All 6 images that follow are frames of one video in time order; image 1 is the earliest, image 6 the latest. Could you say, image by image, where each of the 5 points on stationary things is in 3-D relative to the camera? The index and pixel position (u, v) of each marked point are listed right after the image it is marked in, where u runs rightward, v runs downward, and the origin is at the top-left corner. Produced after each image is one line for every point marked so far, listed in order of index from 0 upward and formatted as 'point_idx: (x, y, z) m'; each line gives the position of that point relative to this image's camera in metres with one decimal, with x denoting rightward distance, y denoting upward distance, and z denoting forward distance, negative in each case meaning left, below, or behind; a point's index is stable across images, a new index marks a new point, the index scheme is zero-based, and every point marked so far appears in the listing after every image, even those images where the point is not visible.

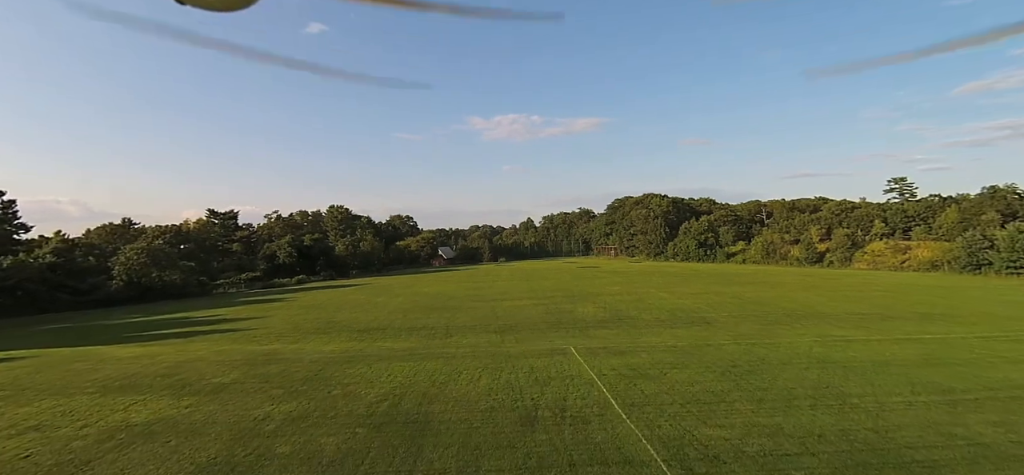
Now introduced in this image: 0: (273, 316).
0: (-9.7, -3.2, +19.5) m
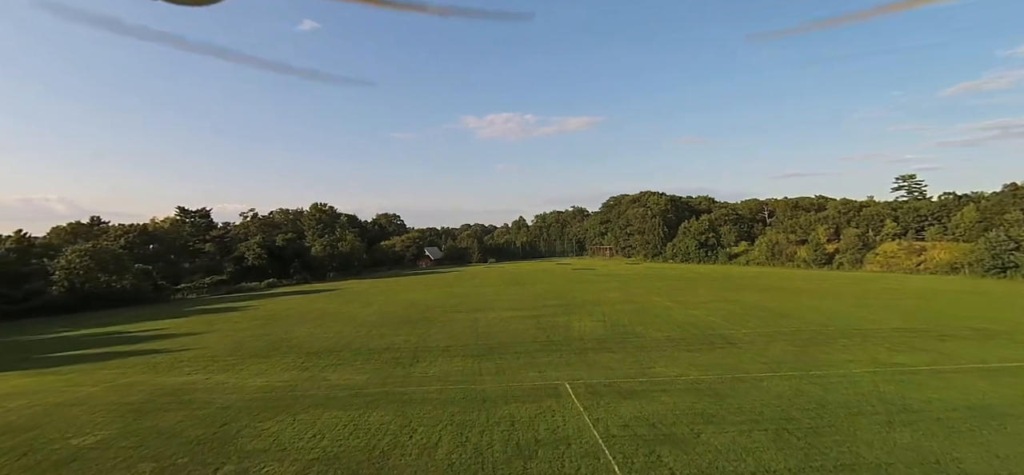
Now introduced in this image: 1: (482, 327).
0: (-10.3, -3.3, +16.7) m
1: (-1.0, -2.8, +14.9) m
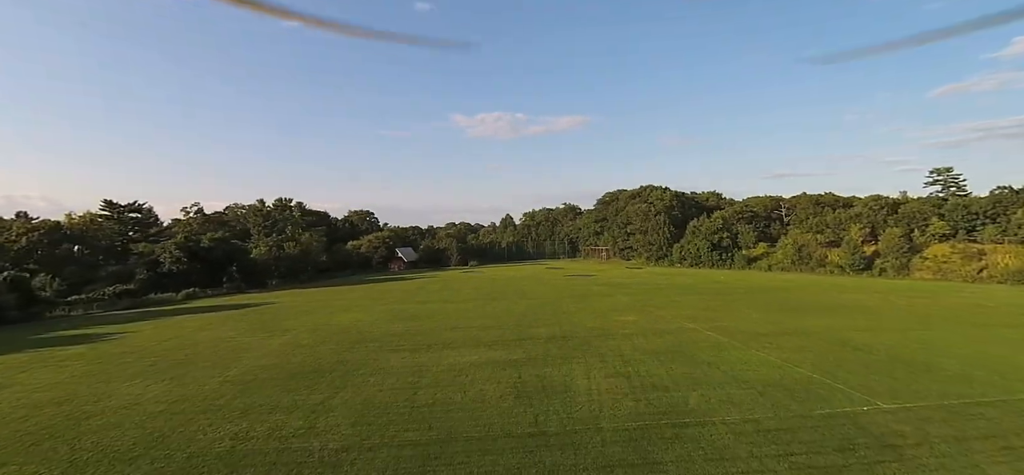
0: (-11.0, -3.3, +10.4) m
1: (-1.6, -2.8, +8.8) m
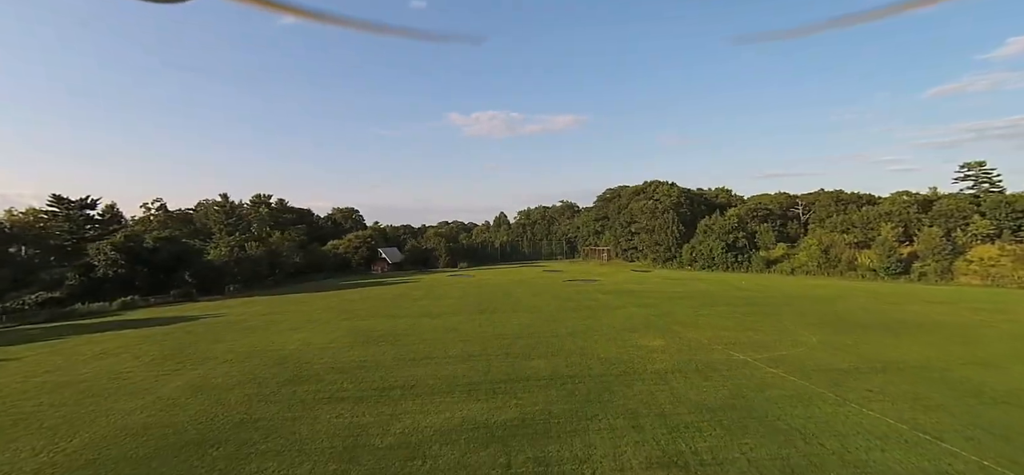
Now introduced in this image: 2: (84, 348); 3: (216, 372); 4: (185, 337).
0: (-11.2, -3.3, +6.7) m
1: (-1.8, -2.9, +5.2) m
2: (-12.5, -3.2, +13.9) m
3: (-6.5, -3.0, +10.6) m
4: (-10.1, -3.1, +14.6) m
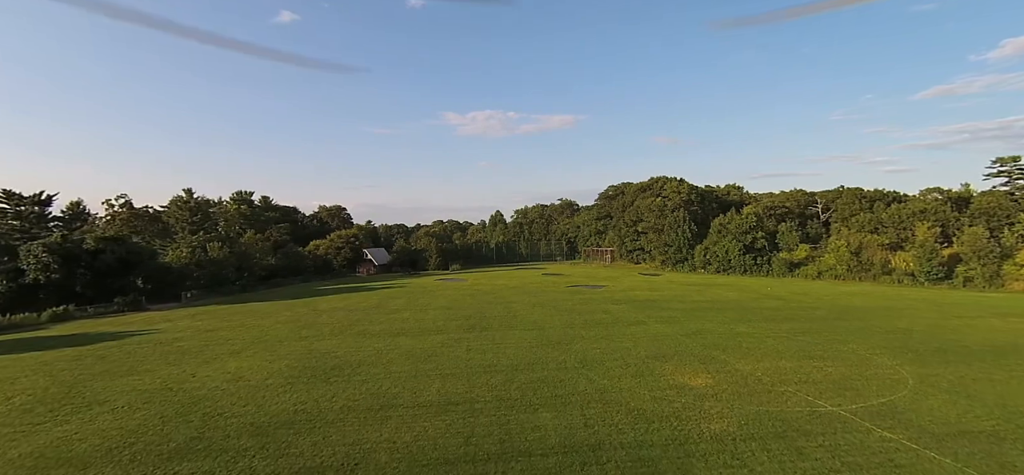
0: (-11.2, -3.3, +3.6) m
1: (-1.9, -2.9, +2.2) m
2: (-12.6, -3.2, +10.8) m
3: (-6.6, -3.0, +7.5) m
4: (-10.2, -3.1, +11.6) m
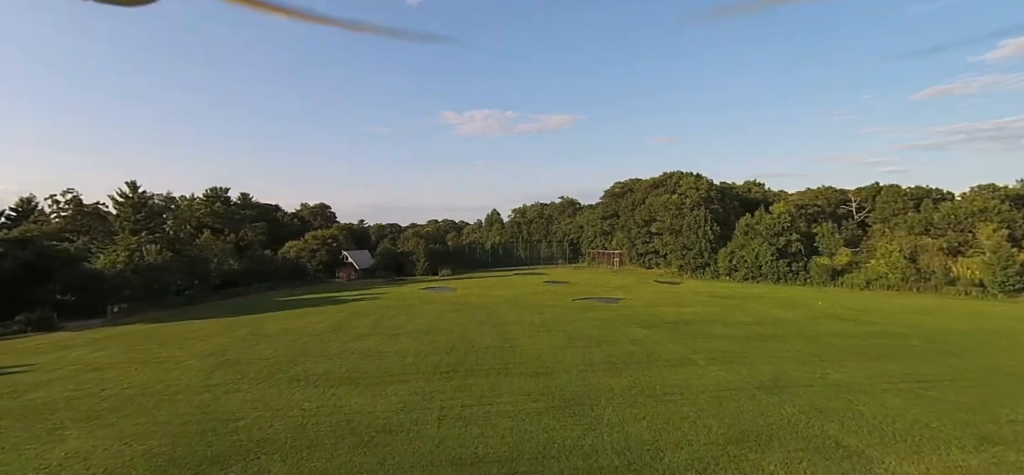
0: (-11.2, -3.4, -0.3) m
1: (-1.8, -3.0, -1.7) m
2: (-12.7, -3.3, +6.8) m
3: (-6.6, -3.1, +3.6) m
4: (-10.2, -3.2, +7.6) m
